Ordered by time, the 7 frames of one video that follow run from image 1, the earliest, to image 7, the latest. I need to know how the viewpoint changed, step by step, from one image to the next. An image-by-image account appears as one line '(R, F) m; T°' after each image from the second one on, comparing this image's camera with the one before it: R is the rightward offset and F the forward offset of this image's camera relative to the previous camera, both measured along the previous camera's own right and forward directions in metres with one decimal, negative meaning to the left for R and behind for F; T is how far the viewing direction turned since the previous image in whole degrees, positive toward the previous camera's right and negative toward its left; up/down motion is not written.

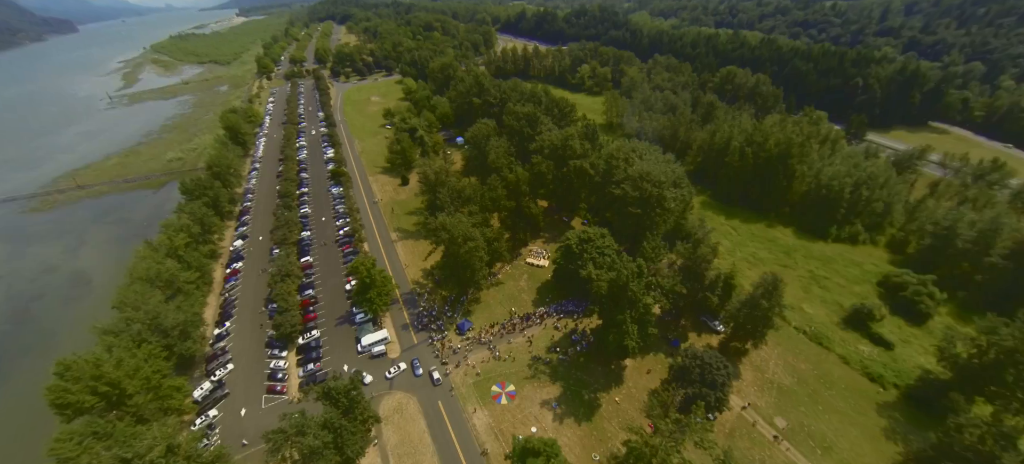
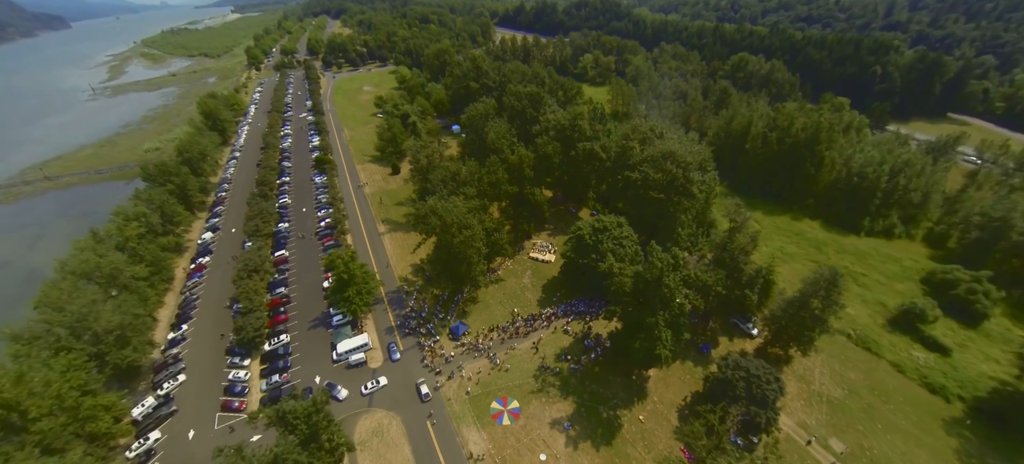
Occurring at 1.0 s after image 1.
(-0.7, +9.1) m; 0°
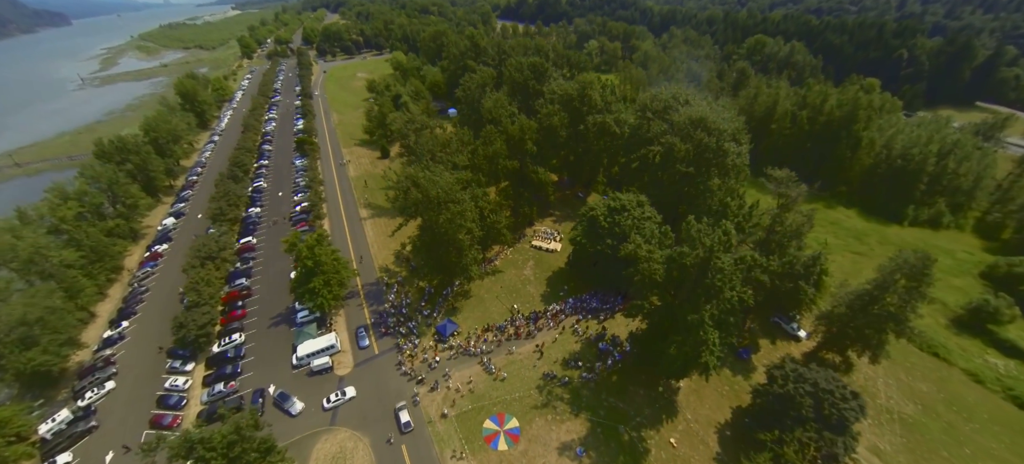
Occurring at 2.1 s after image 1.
(+0.2, +9.2) m; 0°
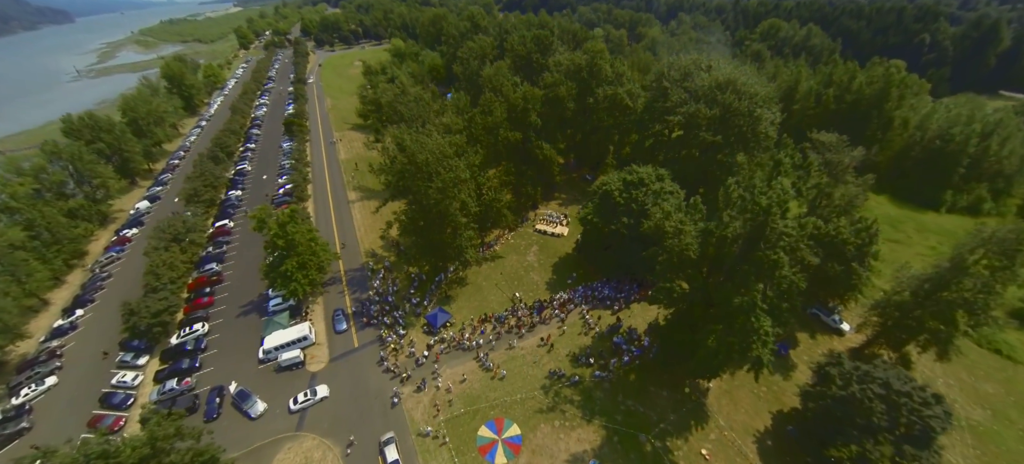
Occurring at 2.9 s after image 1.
(+0.1, +5.9) m; 0°
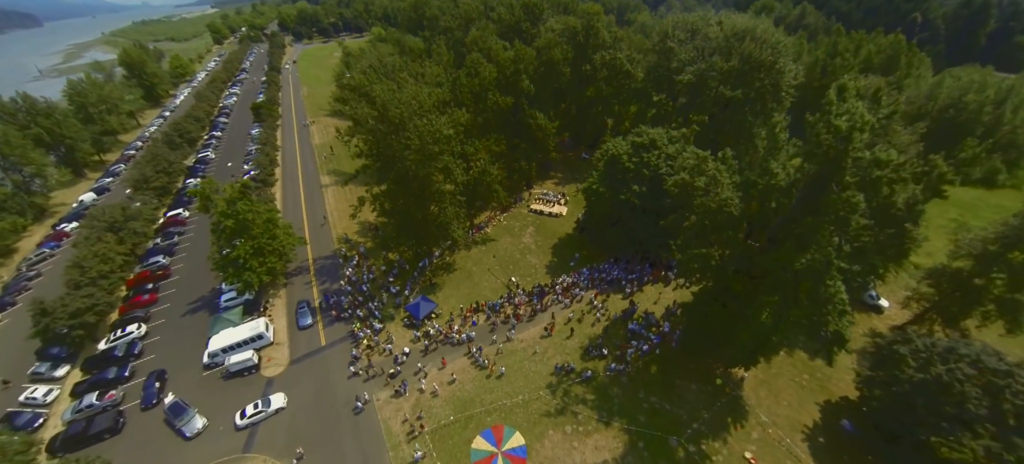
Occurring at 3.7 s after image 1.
(-0.4, +5.7) m; +1°
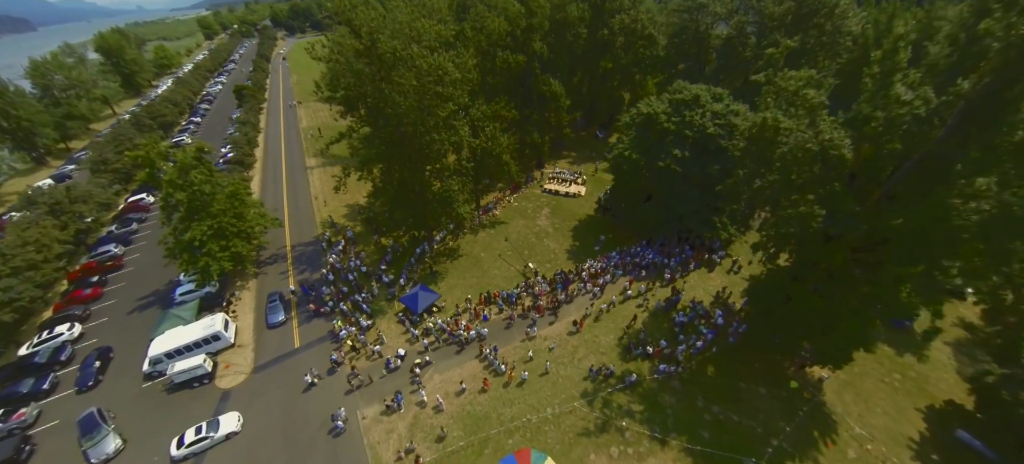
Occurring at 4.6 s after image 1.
(-1.4, +6.1) m; 0°
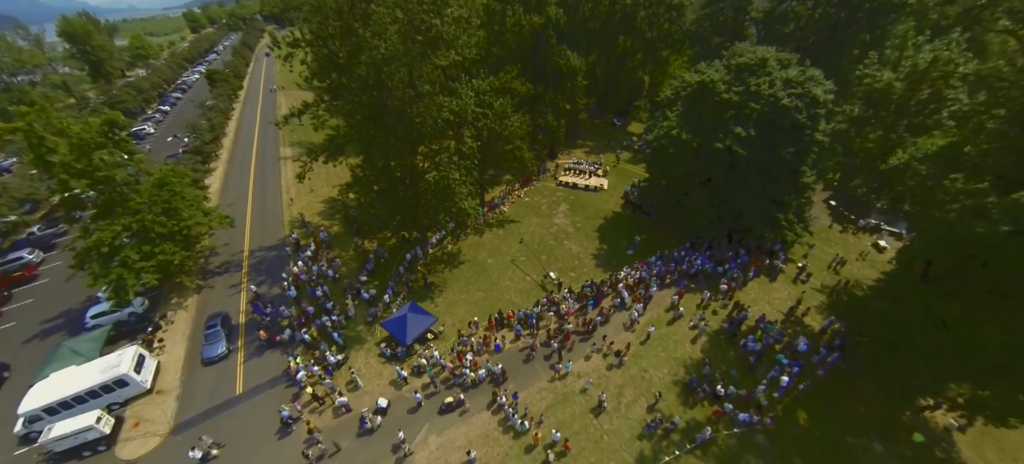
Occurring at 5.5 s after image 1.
(-1.3, +6.6) m; +1°
